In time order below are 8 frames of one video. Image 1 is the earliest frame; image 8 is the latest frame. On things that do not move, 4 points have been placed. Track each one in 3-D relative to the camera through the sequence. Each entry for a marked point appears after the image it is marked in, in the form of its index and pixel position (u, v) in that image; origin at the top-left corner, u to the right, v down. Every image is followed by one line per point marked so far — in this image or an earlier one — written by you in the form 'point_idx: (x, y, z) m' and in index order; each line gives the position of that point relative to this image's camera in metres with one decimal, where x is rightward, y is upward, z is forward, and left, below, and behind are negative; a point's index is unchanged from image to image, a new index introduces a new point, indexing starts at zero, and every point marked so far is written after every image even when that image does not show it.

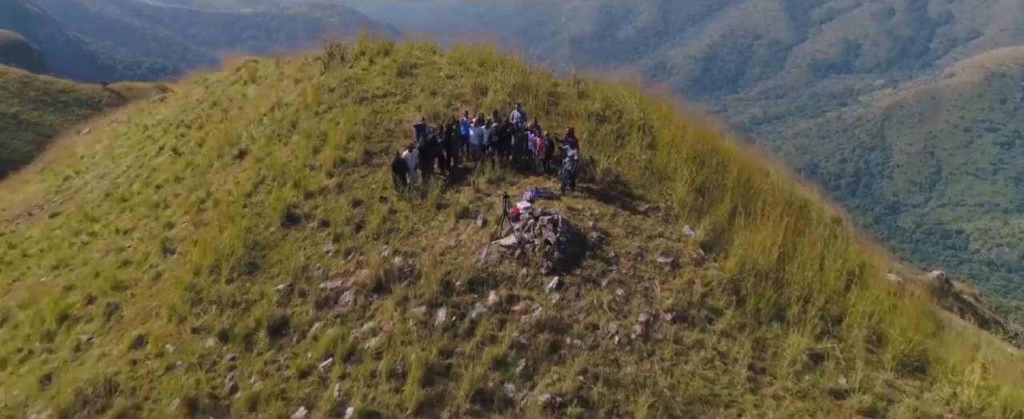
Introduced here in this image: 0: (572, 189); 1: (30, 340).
0: (+0.7, +0.4, +7.8) m
1: (-5.4, -1.5, +7.3) m
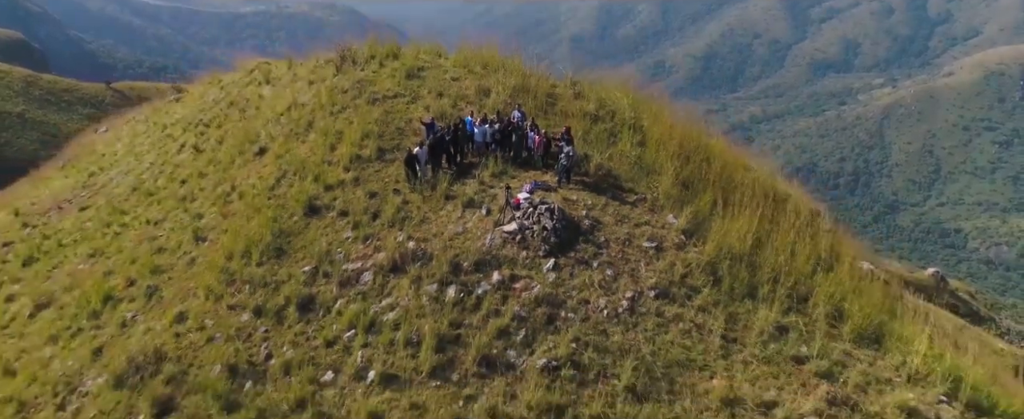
0: (+0.8, +0.5, +8.6) m
1: (-5.4, -1.4, +8.0) m
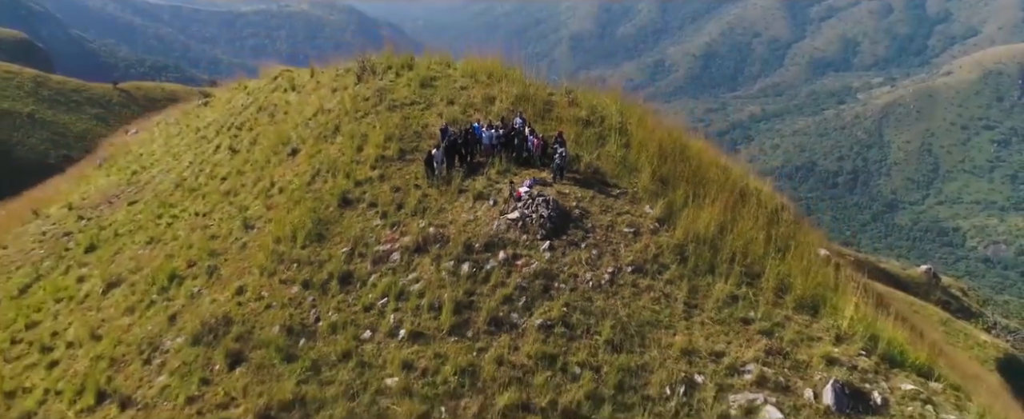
0: (+0.8, +0.6, +10.1) m
1: (-5.4, -1.3, +9.5) m
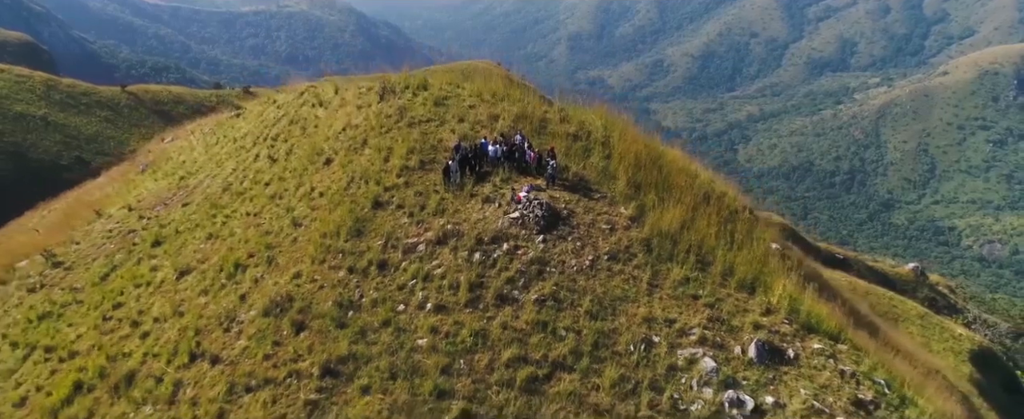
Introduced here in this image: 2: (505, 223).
0: (+0.8, +0.6, +12.3) m
1: (-5.4, -1.3, +11.7) m
2: (-0.1, -0.2, +11.1) m
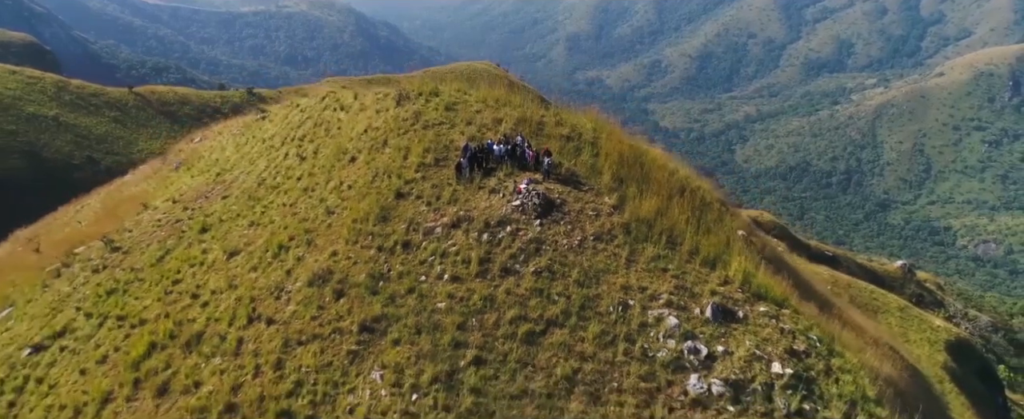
0: (+0.8, +0.8, +14.4) m
1: (-5.3, -1.1, +13.9) m
2: (0.0, 0.0, +13.3) m
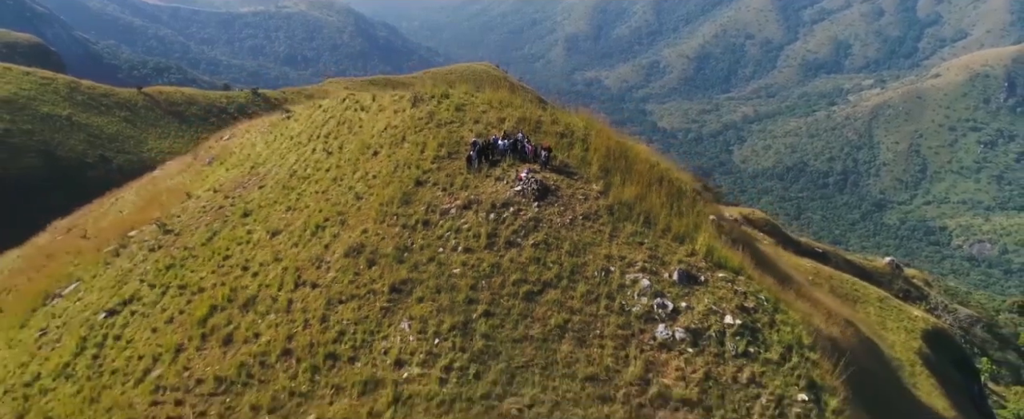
0: (+0.9, +1.2, +16.9) m
1: (-5.3, -0.7, +16.3) m
2: (0.0, +0.4, +15.8) m
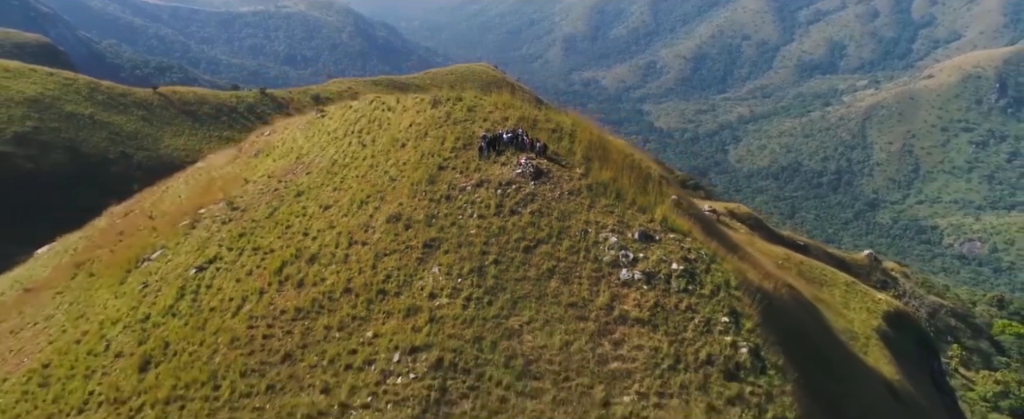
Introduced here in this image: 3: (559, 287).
0: (+1.0, +1.9, +21.5) m
1: (-5.2, 0.0, +20.9) m
2: (+0.1, +1.0, +20.4) m
3: (+1.2, -2.0, +17.0) m
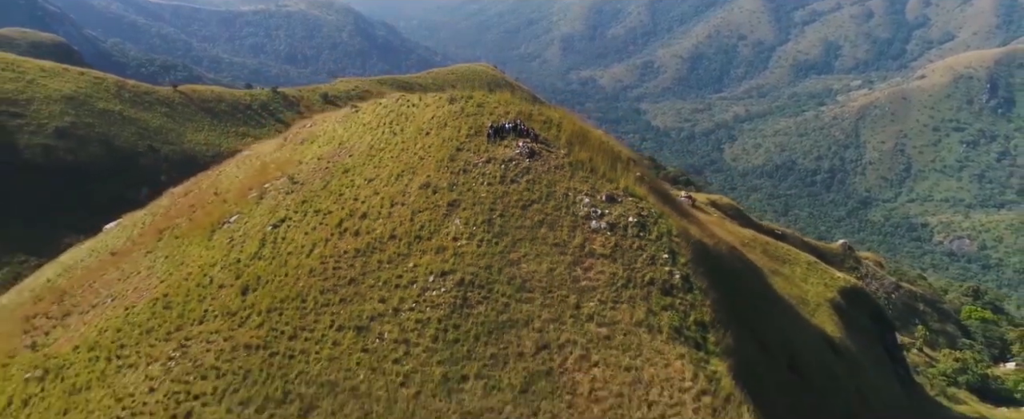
0: (+1.0, +3.0, +28.1) m
1: (-5.2, +1.2, +27.5) m
2: (+0.1, +2.2, +27.0) m
3: (+1.3, -0.9, +23.6) m
